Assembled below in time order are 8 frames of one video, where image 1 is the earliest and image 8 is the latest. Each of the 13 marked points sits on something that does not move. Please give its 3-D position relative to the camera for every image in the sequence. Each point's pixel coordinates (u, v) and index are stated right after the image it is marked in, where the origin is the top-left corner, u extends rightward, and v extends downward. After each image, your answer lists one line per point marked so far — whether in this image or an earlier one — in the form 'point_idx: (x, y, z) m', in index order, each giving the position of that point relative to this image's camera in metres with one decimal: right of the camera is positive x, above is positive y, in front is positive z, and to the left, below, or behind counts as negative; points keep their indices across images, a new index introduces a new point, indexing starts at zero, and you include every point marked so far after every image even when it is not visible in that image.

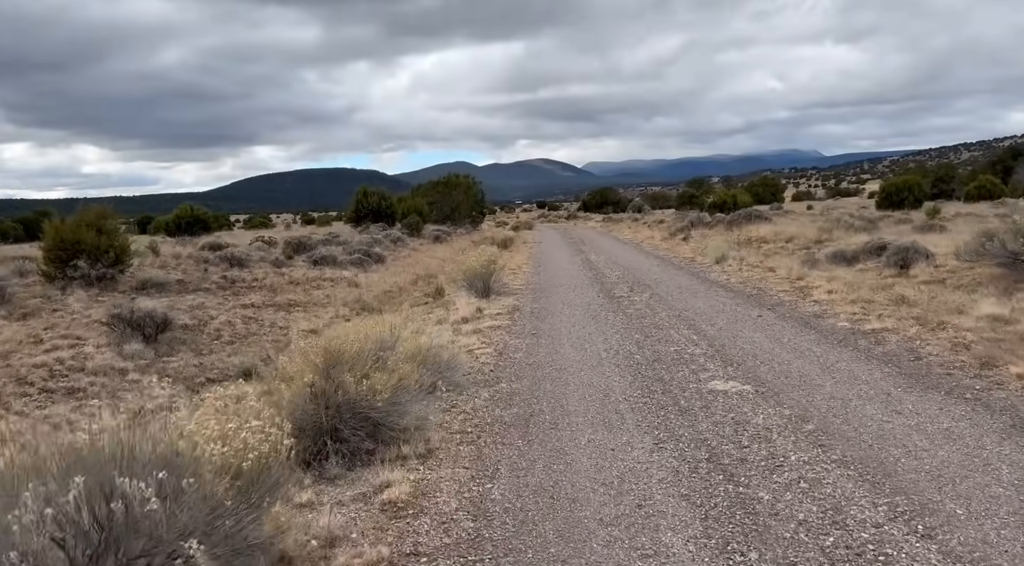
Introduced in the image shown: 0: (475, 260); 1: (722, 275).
0: (-0.9, +0.6, +19.4) m
1: (+5.2, +0.2, +19.8) m
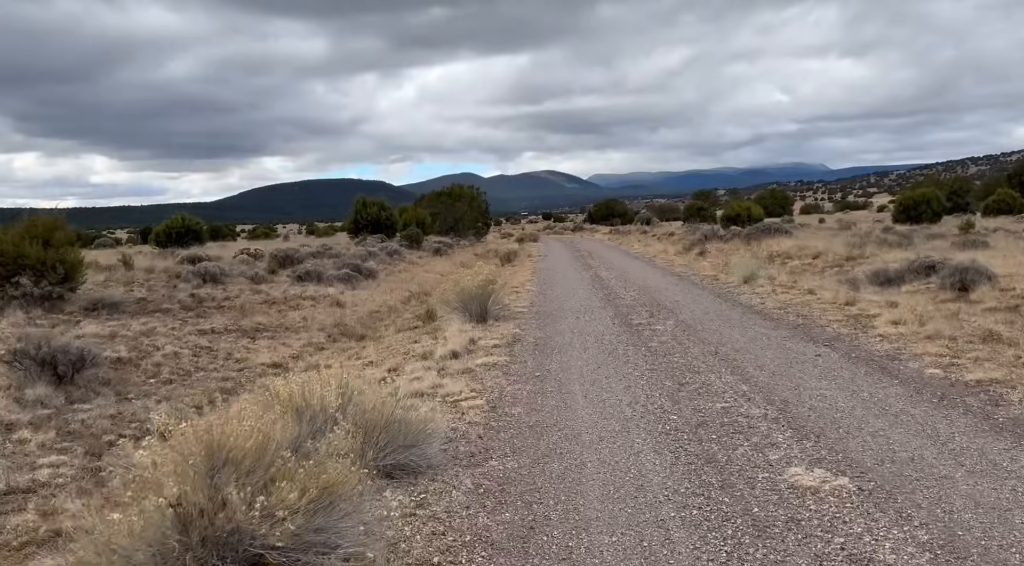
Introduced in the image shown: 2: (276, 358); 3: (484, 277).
0: (-0.9, +0.1, +16.9) m
1: (+5.3, -0.3, +17.3) m
2: (-4.1, -1.3, +13.7) m
3: (-0.6, +0.2, +16.8) m
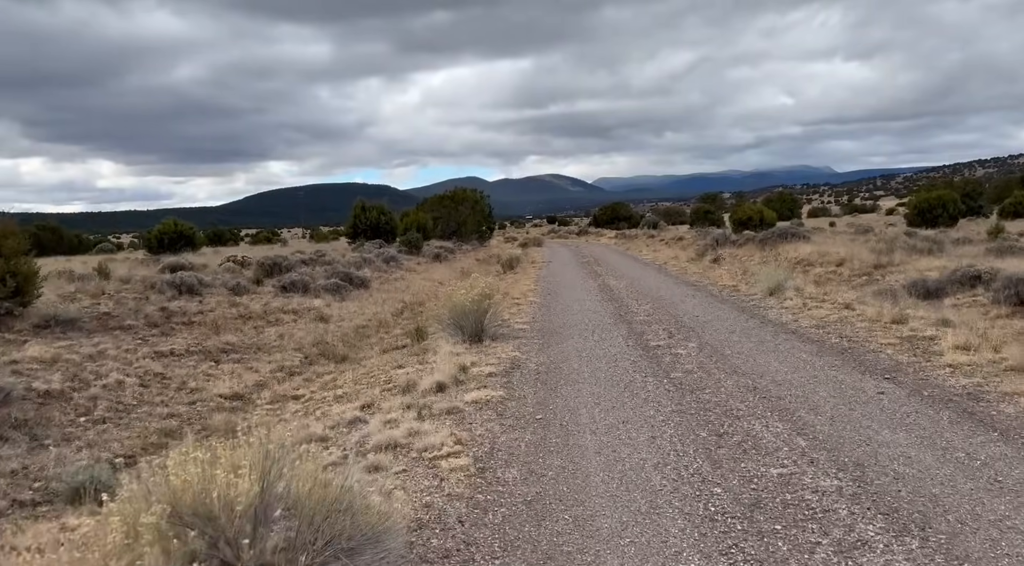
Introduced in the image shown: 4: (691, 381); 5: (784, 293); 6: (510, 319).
0: (-0.9, -0.2, +15.0) m
1: (+5.3, -0.6, +15.4) m
2: (-4.1, -1.6, +11.8) m
3: (-0.6, -0.1, +15.0) m
4: (+2.2, -1.2, +9.7) m
5: (+6.3, -0.2, +18.3) m
6: (-0.1, -0.8, +16.7) m
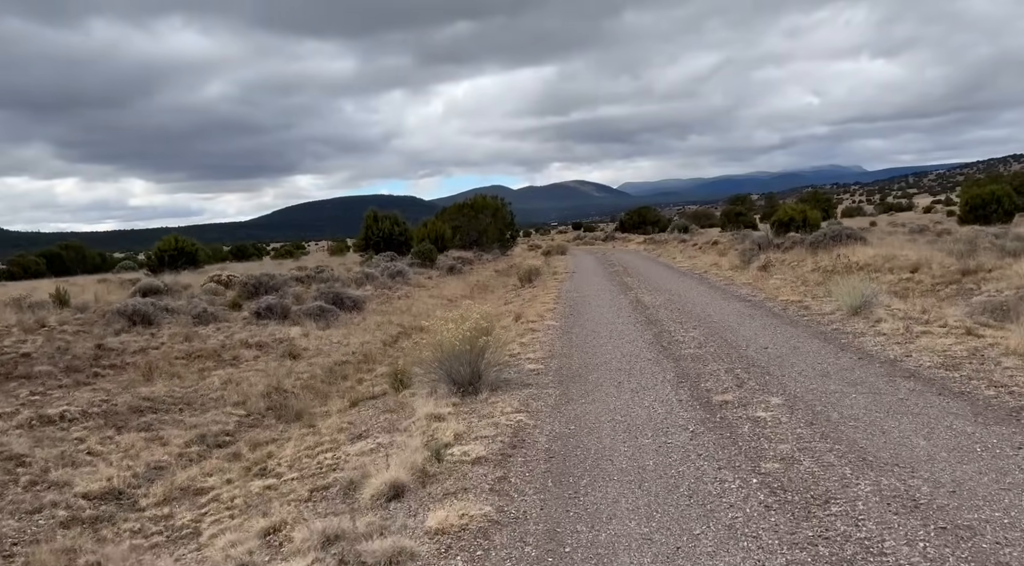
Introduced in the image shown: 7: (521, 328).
0: (-0.8, -0.6, +11.4) m
1: (+5.4, -0.9, +11.5) m
2: (-4.1, -2.0, +8.2) m
3: (-0.5, -0.5, +11.3) m
4: (+2.1, -1.5, +5.9) m
5: (+6.5, -0.5, +14.4) m
6: (+0.1, -1.2, +13.0) m
7: (+0.2, -1.0, +16.8) m
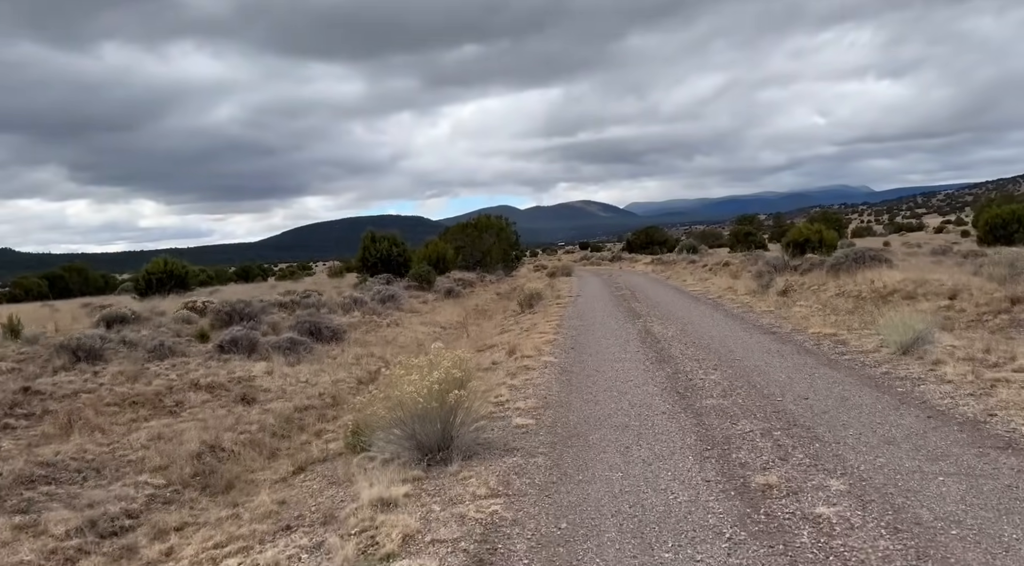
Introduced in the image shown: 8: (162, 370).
0: (-1.0, -1.0, +9.2) m
1: (+5.2, -1.3, +9.3) m
2: (-4.3, -2.4, +6.1) m
3: (-0.7, -1.0, +9.1) m
4: (+1.9, -1.8, +3.8) m
5: (+6.3, -1.0, +12.2) m
6: (-0.1, -1.7, +10.8) m
7: (0.0, -1.5, +14.7) m
8: (-6.7, -1.7, +15.3) m
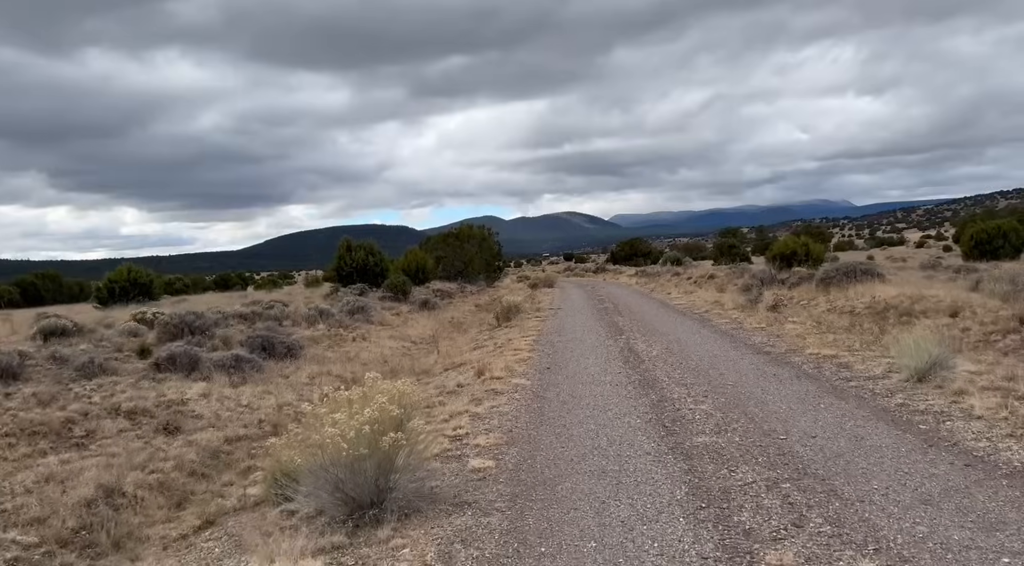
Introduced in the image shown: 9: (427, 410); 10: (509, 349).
0: (-1.4, -1.2, +7.7) m
1: (+4.7, -1.5, +7.8) m
2: (-4.7, -2.4, +4.4) m
3: (-1.1, -1.1, +7.6) m
4: (+1.5, -1.9, +2.2) m
5: (+5.8, -1.3, +10.8) m
6: (-0.6, -1.9, +9.2) m
7: (-0.5, -1.8, +13.1) m
8: (-7.3, -1.9, +13.6) m
9: (-1.3, -1.9, +11.8) m
10: (-0.1, -1.6, +18.8) m
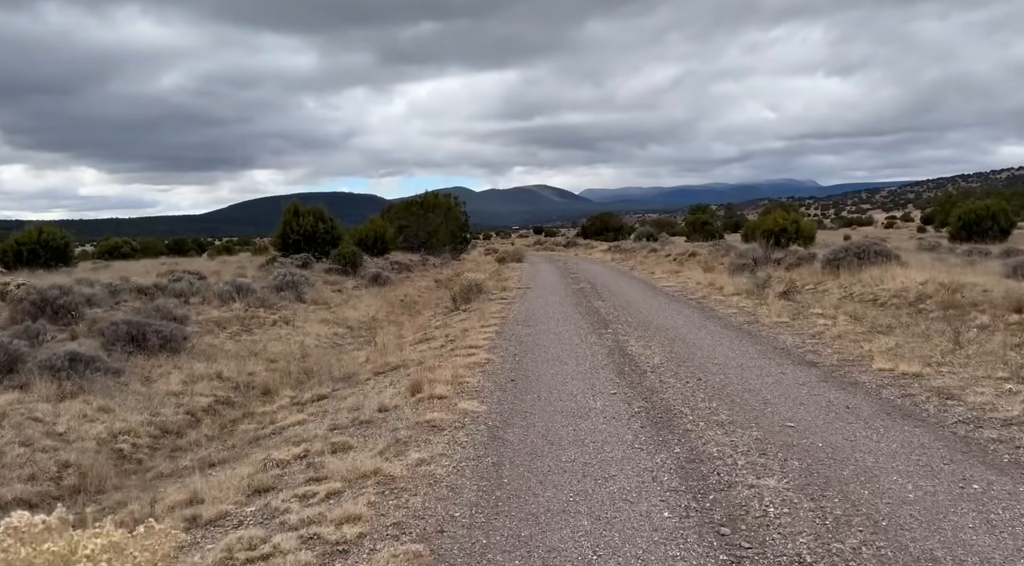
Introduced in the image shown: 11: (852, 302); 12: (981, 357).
0: (-1.8, -1.1, +3.2) m
1: (+4.3, -1.6, +3.7) m
2: (-5.0, -2.4, -0.1) m
3: (-1.5, -1.0, +3.1) m
4: (+1.4, -2.1, -2.1) m
5: (+5.3, -1.2, +6.6) m
6: (-1.0, -1.7, +4.8) m
7: (-1.1, -1.5, +8.7) m
8: (-7.9, -1.5, +8.9) m
9: (-1.8, -1.7, +7.4) m
10: (-0.9, -1.1, +14.4) m
11: (+8.4, -0.4, +19.4) m
12: (+6.4, -0.8, +10.7) m
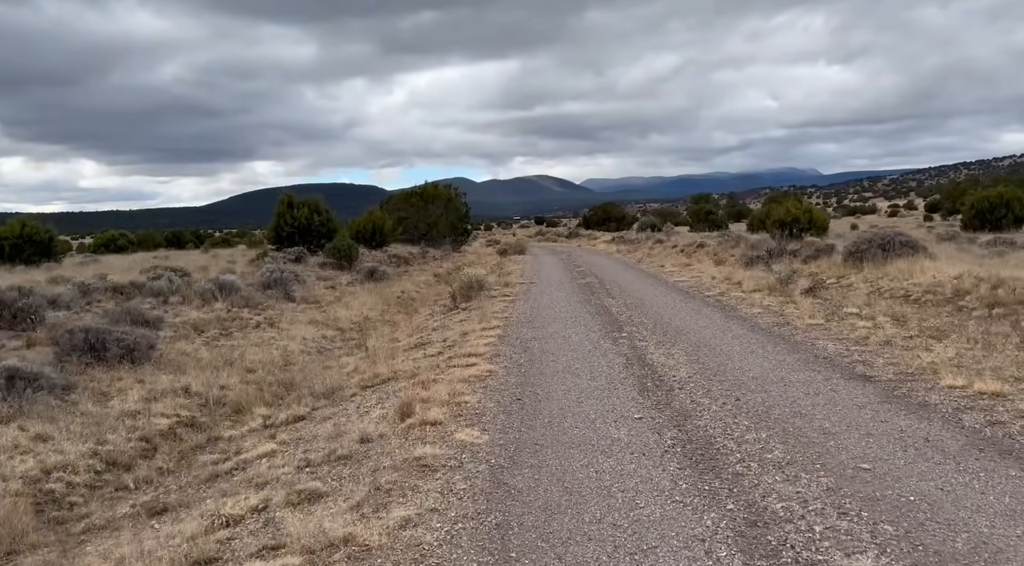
0: (-1.7, -1.2, +1.7) m
1: (+4.4, -1.7, +2.1) m
2: (-4.9, -2.6, -1.6) m
3: (-1.5, -1.2, +1.6) m
4: (+1.4, -2.3, -3.6) m
5: (+5.4, -1.3, +5.1) m
6: (-1.0, -1.9, +3.3) m
7: (-1.1, -1.6, +7.2) m
8: (-7.9, -1.6, +7.4) m
9: (-1.7, -1.8, +5.8) m
10: (-0.8, -1.1, +12.9) m
11: (+8.5, -0.3, +17.9) m
12: (+6.5, -0.8, +9.2) m
